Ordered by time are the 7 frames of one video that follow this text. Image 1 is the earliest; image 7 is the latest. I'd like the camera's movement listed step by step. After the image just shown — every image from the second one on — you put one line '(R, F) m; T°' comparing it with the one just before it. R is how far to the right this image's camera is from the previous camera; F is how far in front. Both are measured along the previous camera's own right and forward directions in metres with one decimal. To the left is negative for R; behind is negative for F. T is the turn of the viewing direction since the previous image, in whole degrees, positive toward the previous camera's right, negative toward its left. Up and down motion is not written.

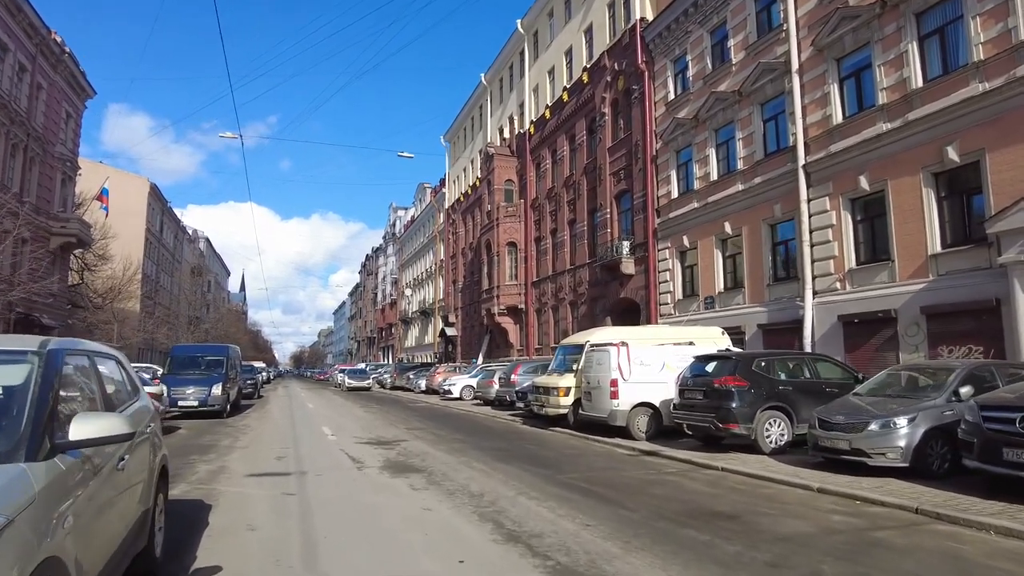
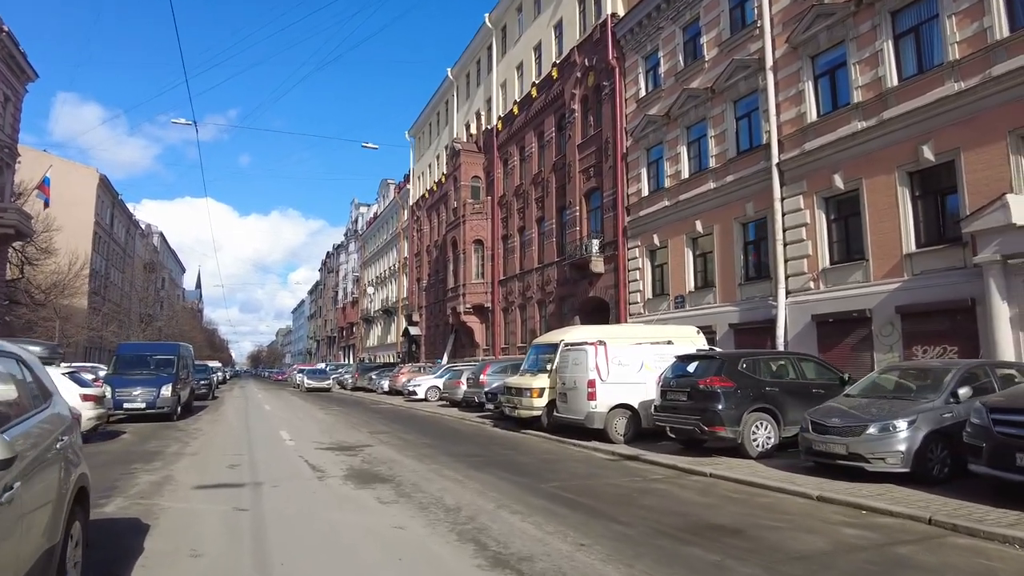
(-0.2, +0.6) m; +3°
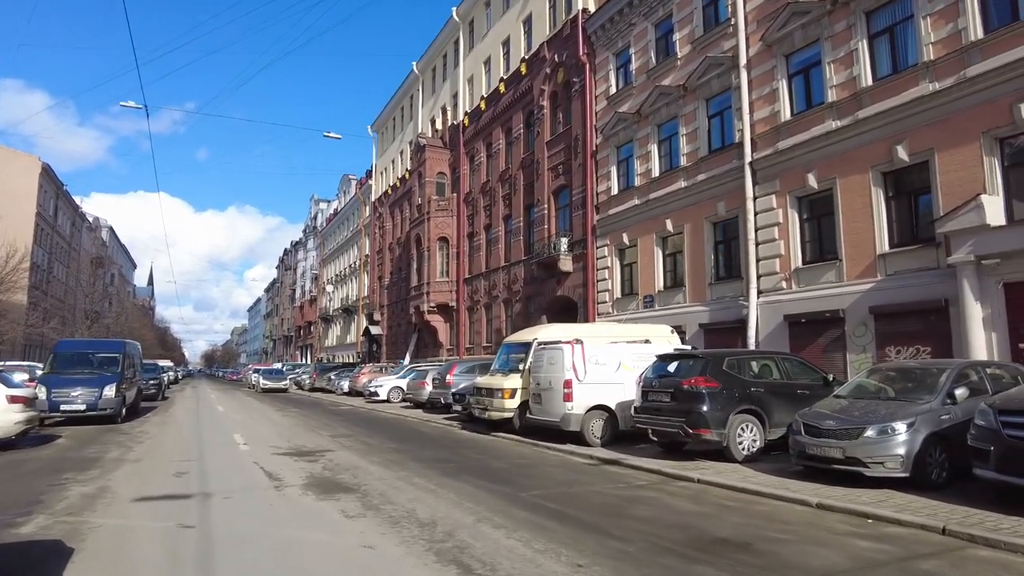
(-0.2, +0.6) m; +3°
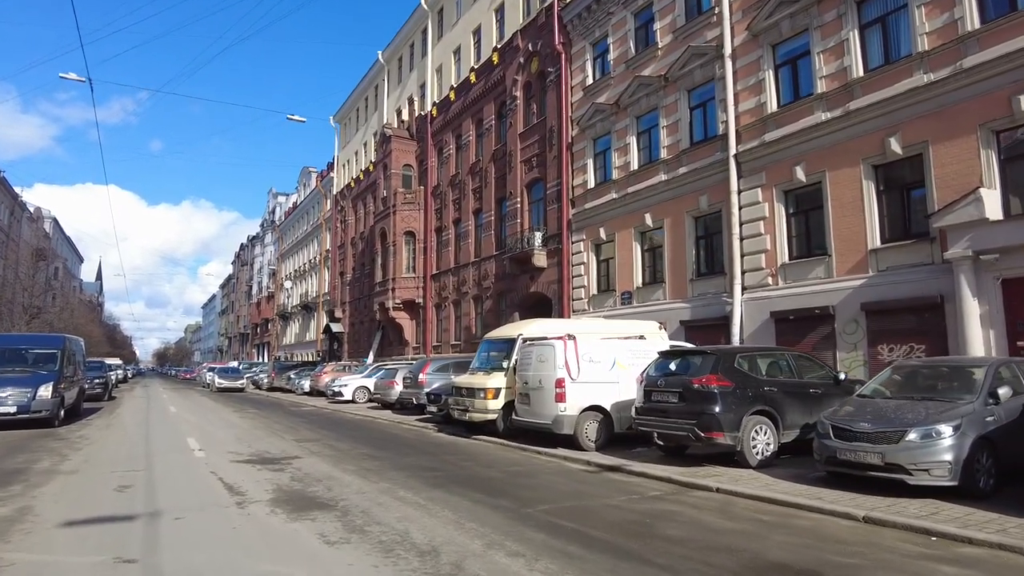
(-0.4, +0.9) m; +3°
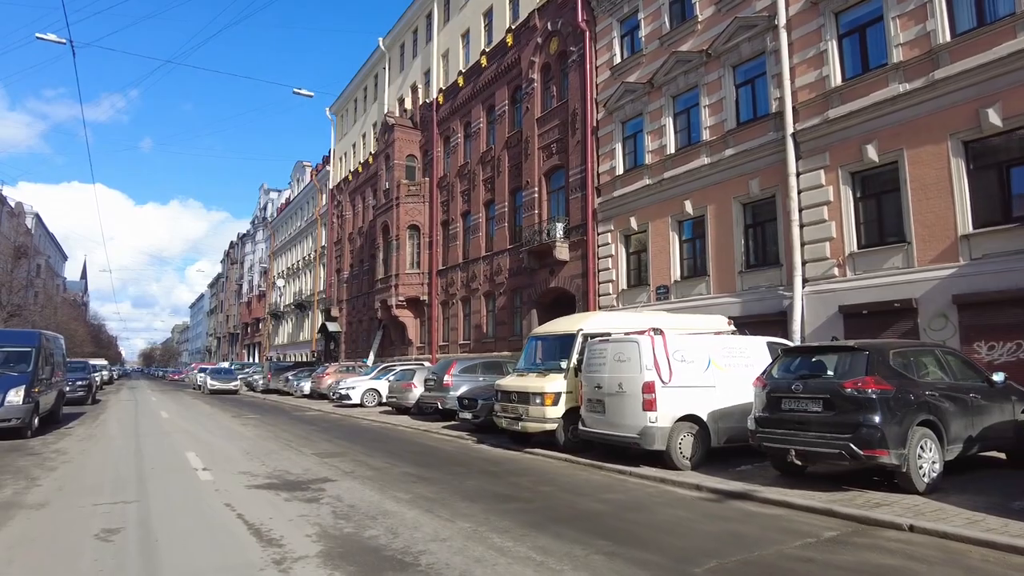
(-1.1, +1.8) m; +1°
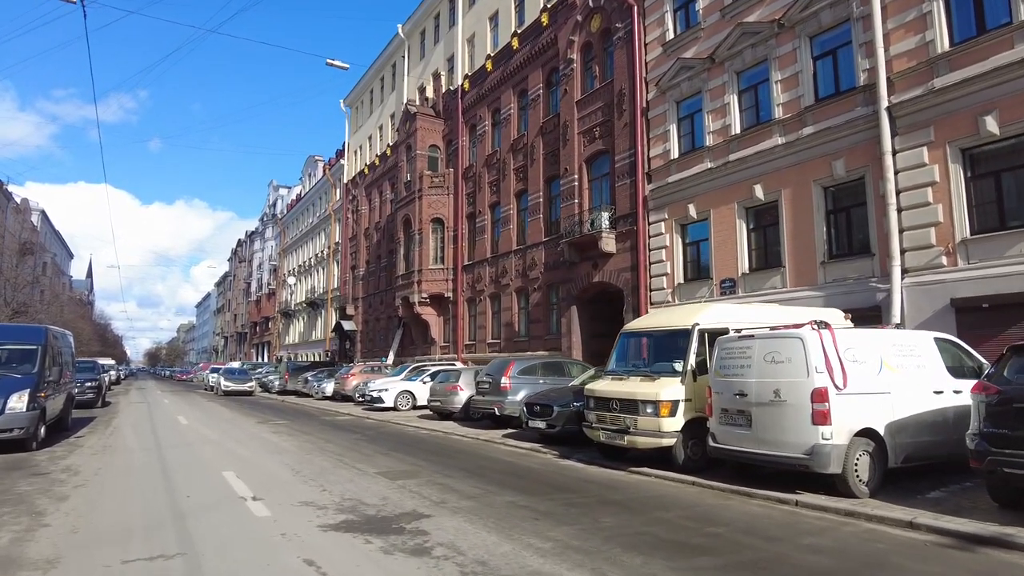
(-1.3, +1.7) m; 0°
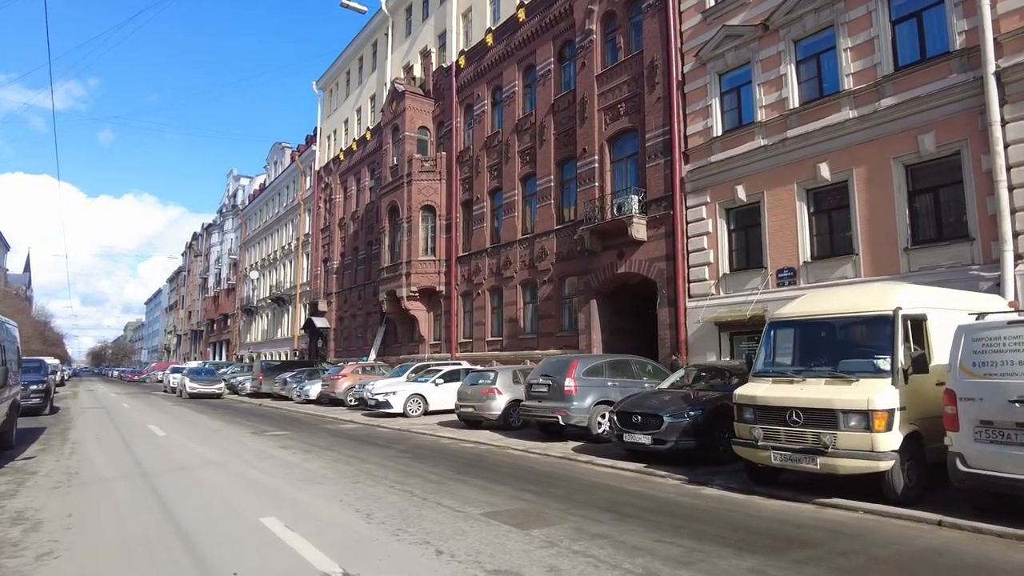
(-1.8, +2.4) m; +4°
